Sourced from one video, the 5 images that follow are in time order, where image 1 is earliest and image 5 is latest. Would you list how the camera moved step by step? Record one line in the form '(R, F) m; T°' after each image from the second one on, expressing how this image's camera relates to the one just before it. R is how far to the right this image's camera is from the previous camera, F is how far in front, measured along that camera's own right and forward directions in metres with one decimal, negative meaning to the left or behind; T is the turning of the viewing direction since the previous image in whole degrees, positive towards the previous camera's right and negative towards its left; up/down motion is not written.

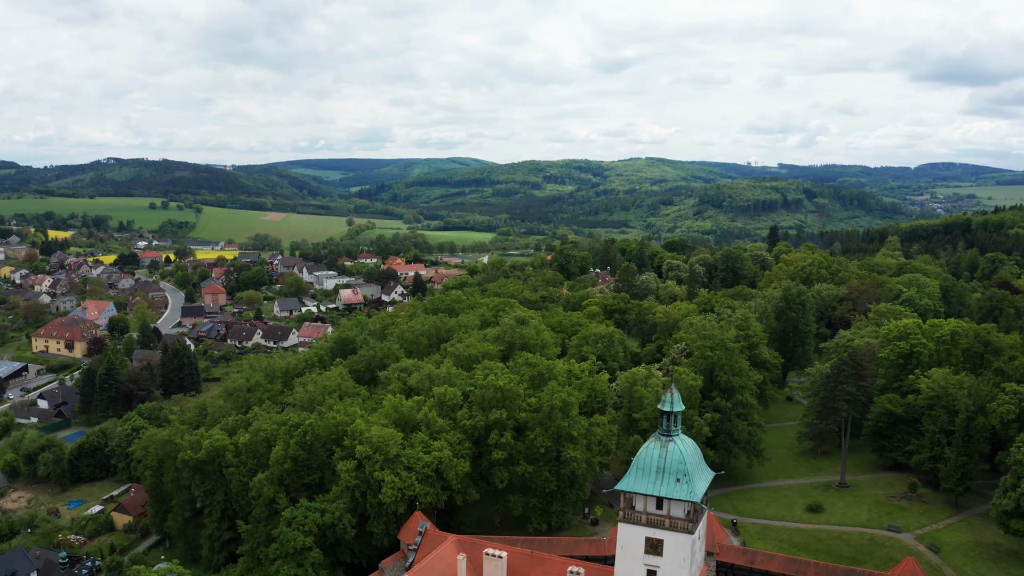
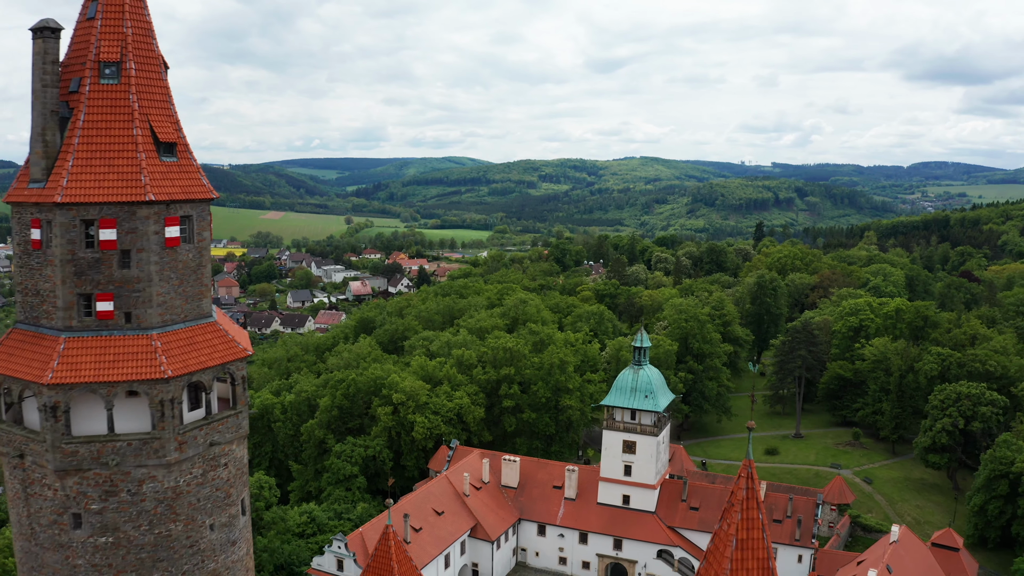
(-0.7, -8.0) m; 0°
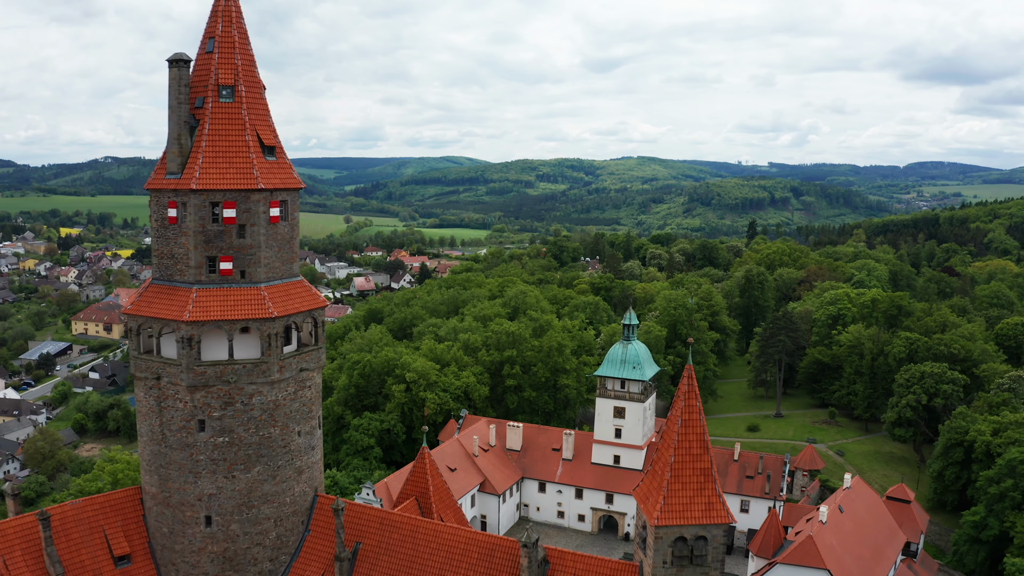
(-0.3, -4.1) m; 0°
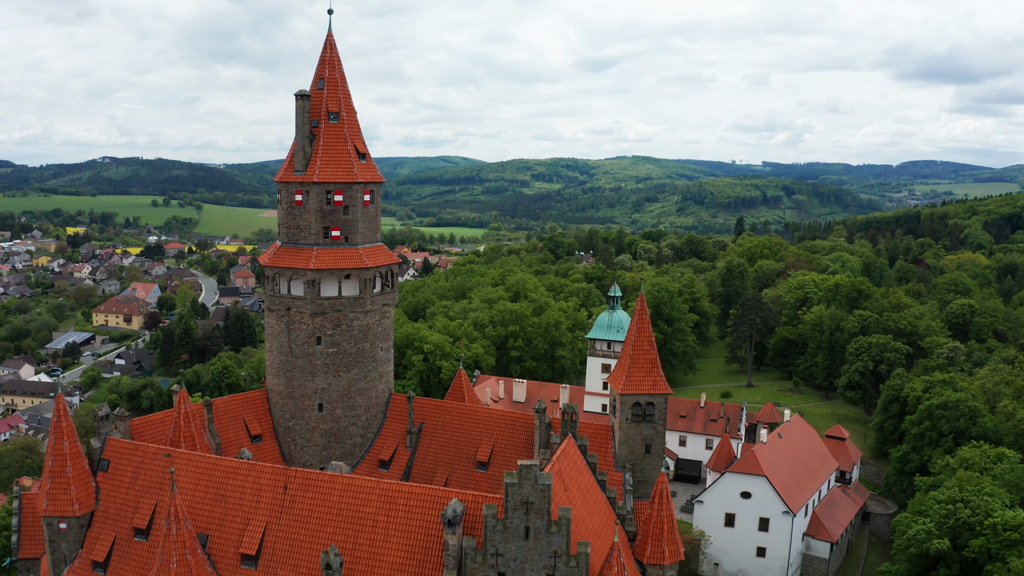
(-0.7, -7.6) m; 0°
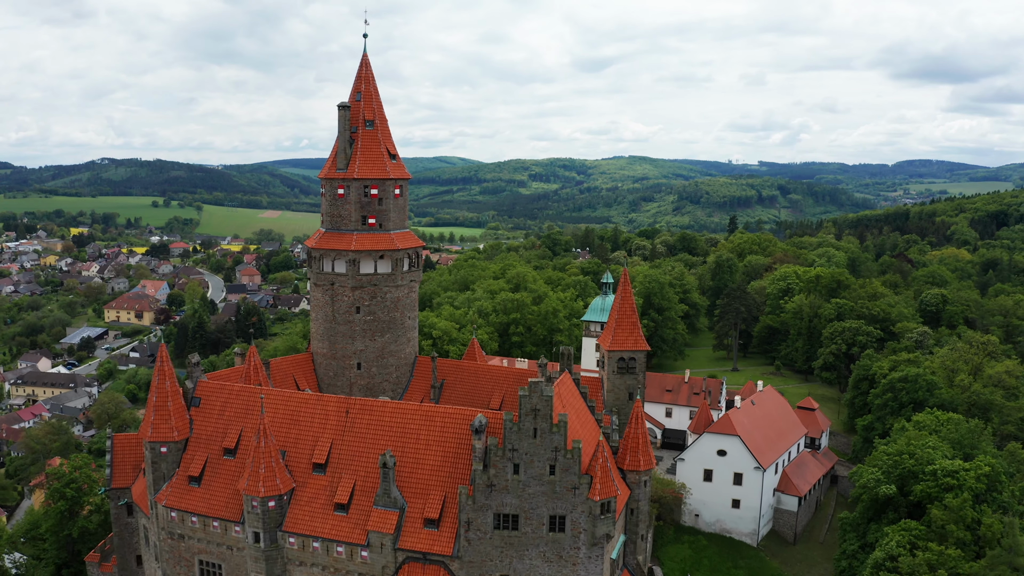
(-0.4, -4.6) m; 0°
